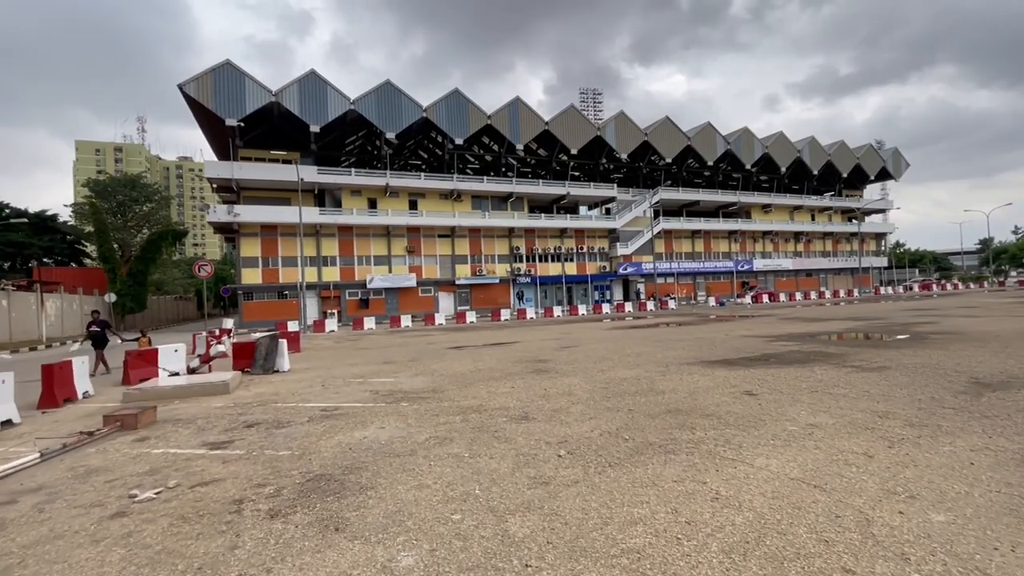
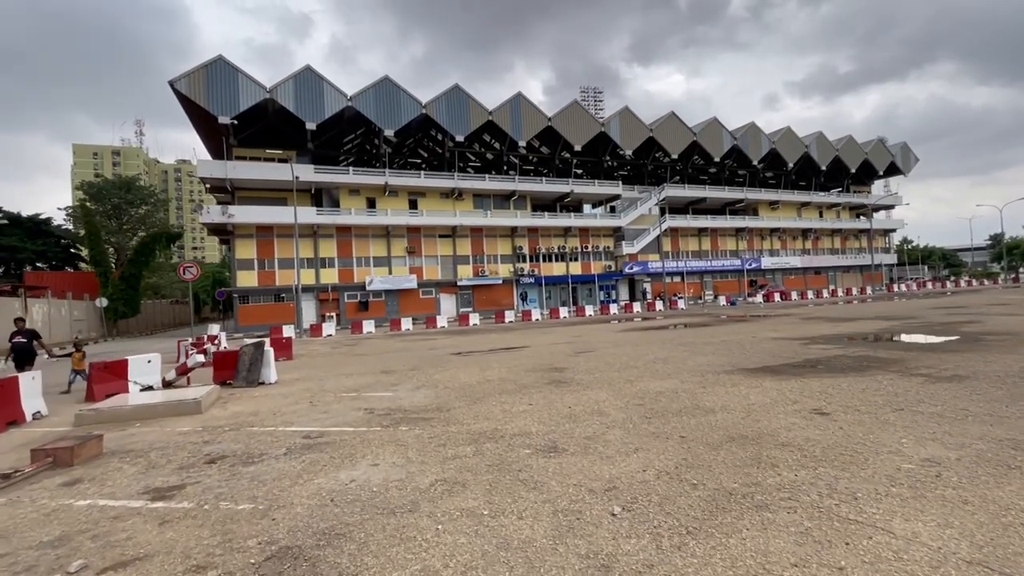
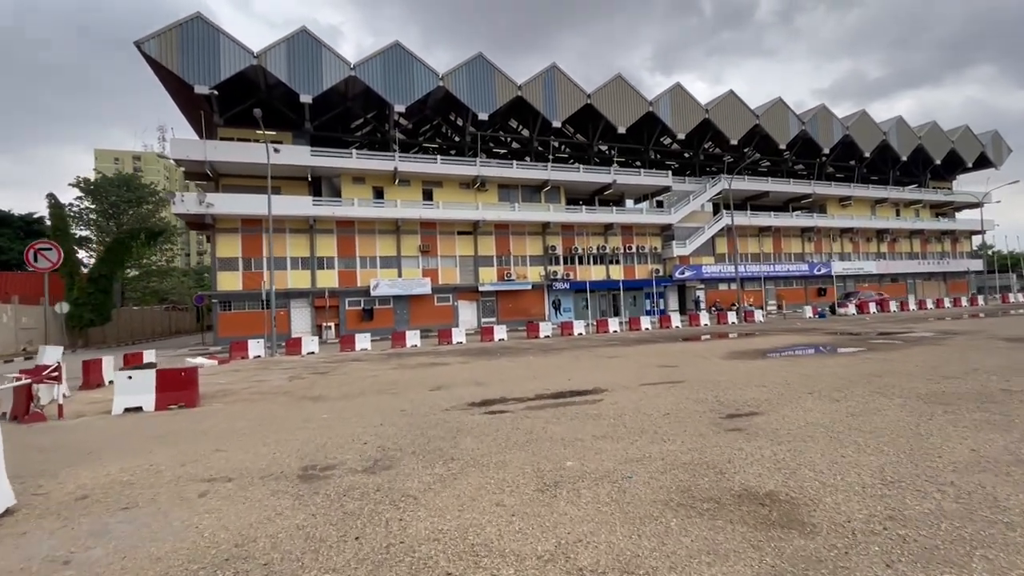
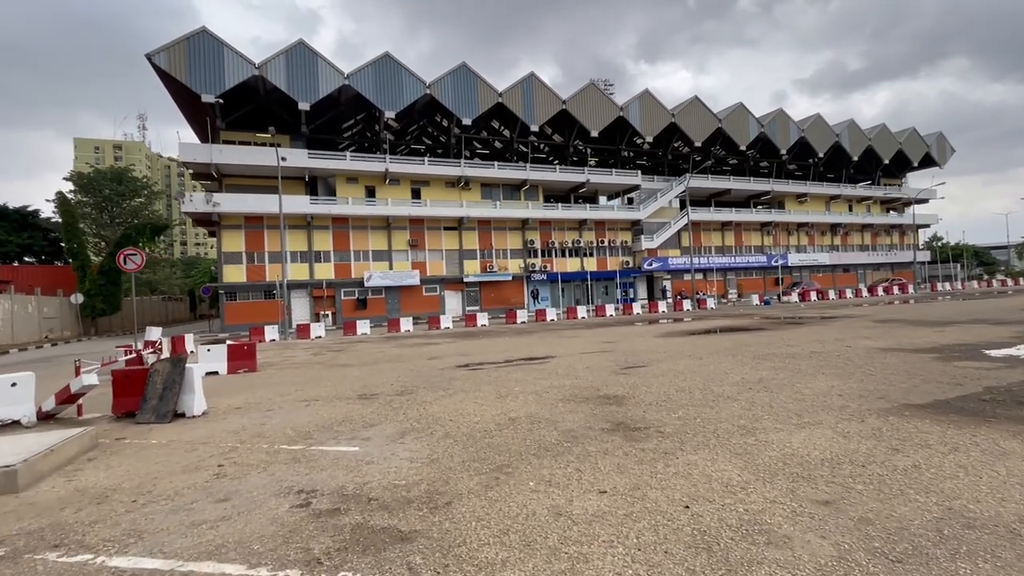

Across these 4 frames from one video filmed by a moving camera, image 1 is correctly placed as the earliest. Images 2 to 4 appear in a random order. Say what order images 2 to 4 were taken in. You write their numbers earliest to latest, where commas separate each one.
2, 4, 3
